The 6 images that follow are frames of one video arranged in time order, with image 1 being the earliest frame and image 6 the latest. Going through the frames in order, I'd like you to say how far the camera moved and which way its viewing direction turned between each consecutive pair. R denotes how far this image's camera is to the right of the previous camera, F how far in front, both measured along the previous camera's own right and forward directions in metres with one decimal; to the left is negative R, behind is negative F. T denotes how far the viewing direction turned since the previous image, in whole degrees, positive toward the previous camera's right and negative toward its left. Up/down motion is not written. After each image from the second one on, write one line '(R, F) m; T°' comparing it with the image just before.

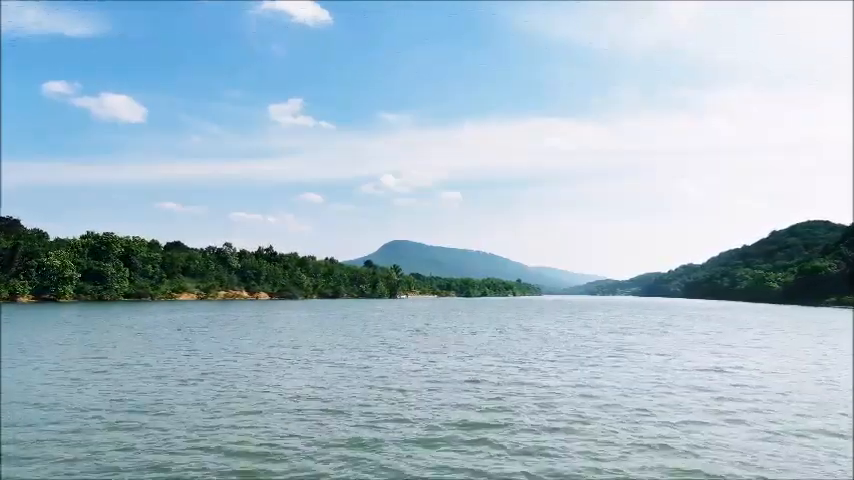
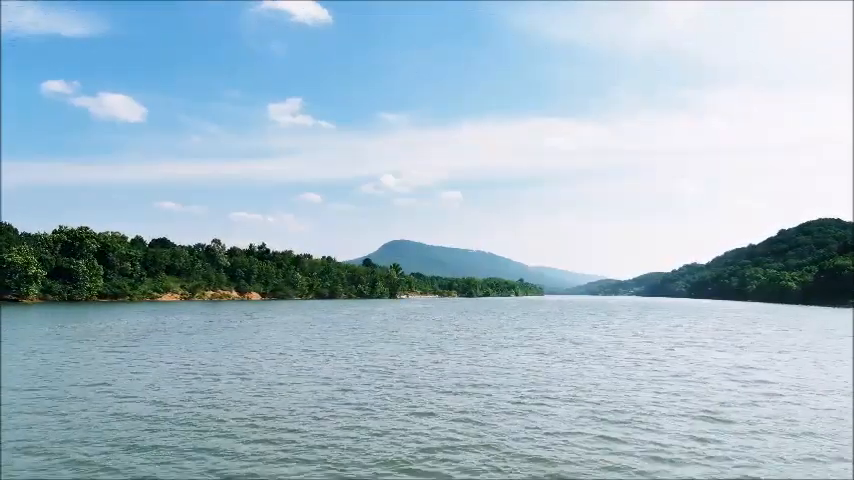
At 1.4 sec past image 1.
(-0.5, +7.3) m; 0°
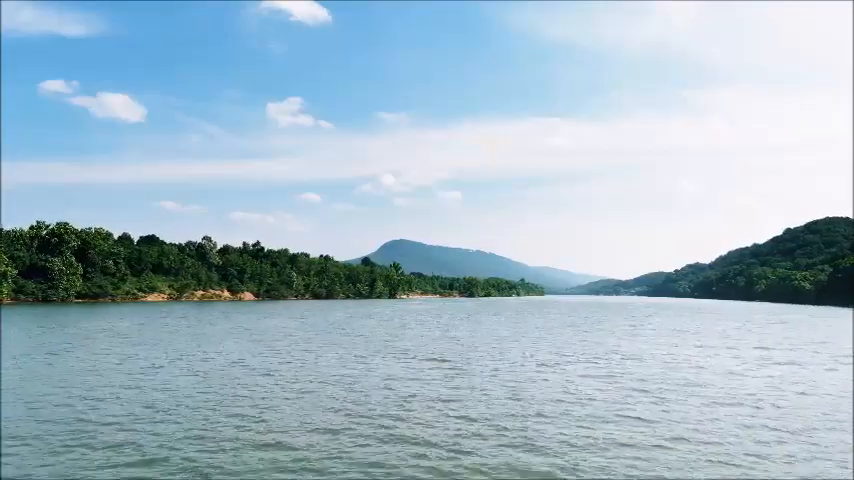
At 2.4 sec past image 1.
(-0.3, +5.2) m; 0°
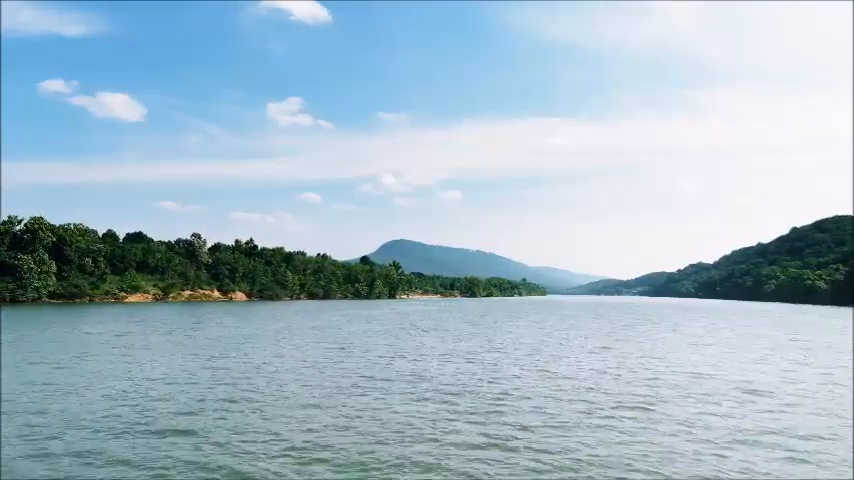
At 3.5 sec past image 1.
(-0.3, +5.5) m; 0°
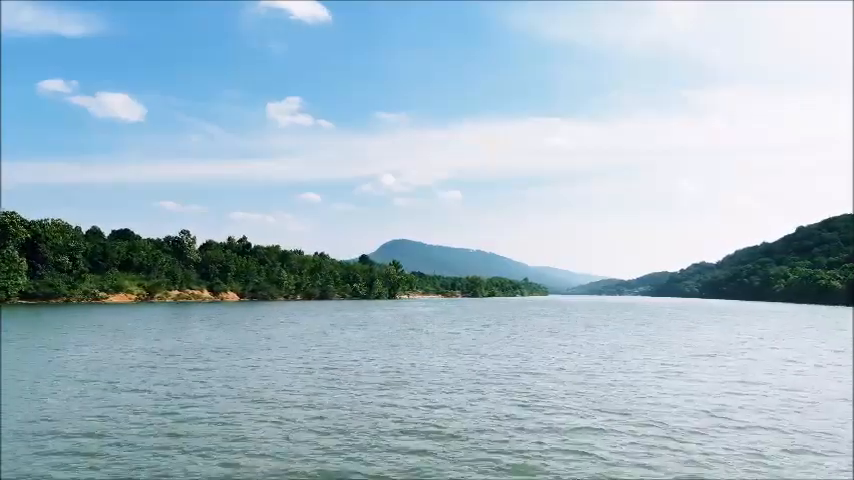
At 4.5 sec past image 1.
(-0.3, +5.1) m; 0°
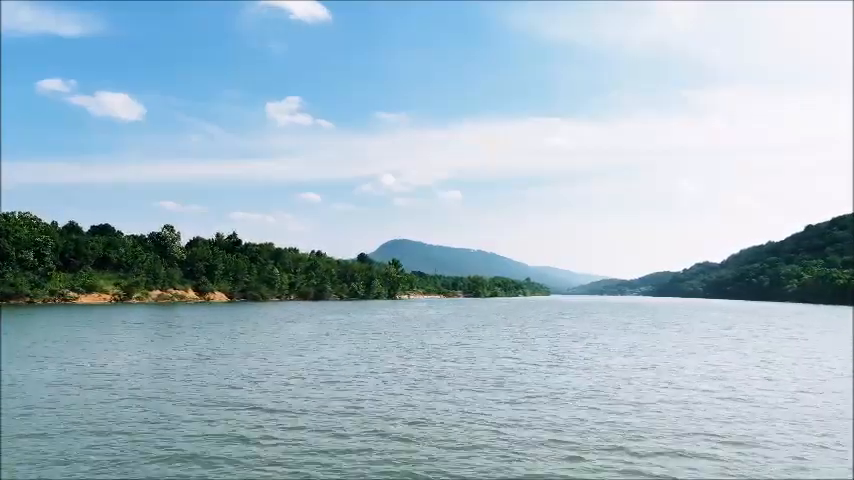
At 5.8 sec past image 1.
(-0.3, +6.4) m; 0°
